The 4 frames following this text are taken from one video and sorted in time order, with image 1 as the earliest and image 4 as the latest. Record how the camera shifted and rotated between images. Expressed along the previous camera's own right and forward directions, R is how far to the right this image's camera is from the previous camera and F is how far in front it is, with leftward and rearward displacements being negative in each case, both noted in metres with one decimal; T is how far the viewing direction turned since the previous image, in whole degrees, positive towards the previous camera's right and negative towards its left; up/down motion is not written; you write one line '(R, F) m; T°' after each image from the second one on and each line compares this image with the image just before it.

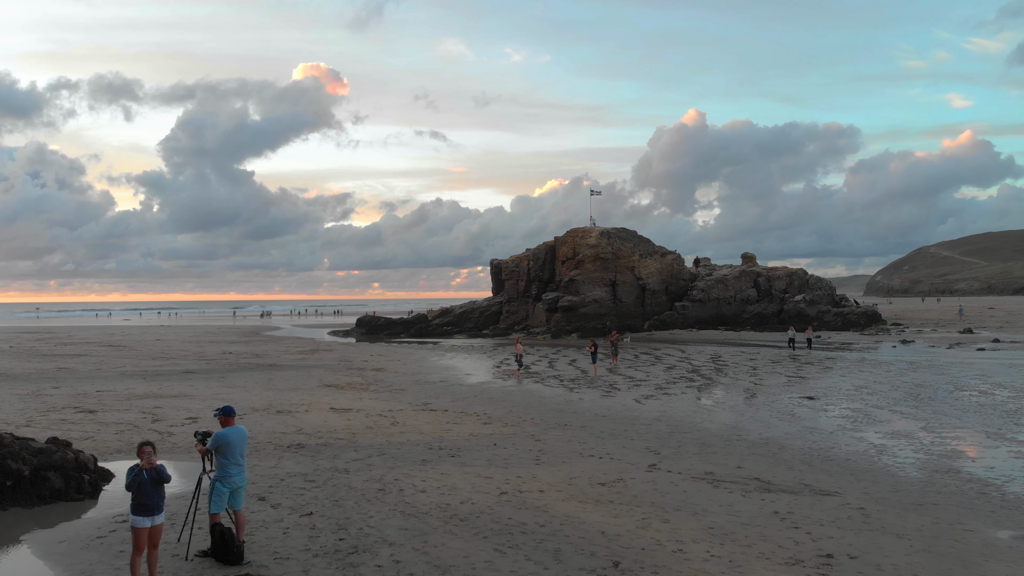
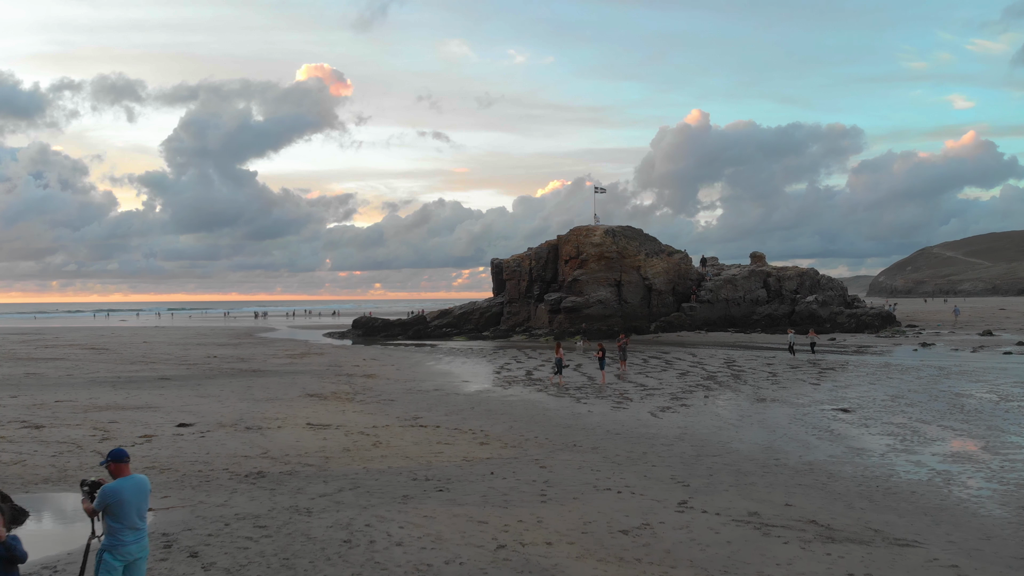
(0.0, +2.0) m; 0°
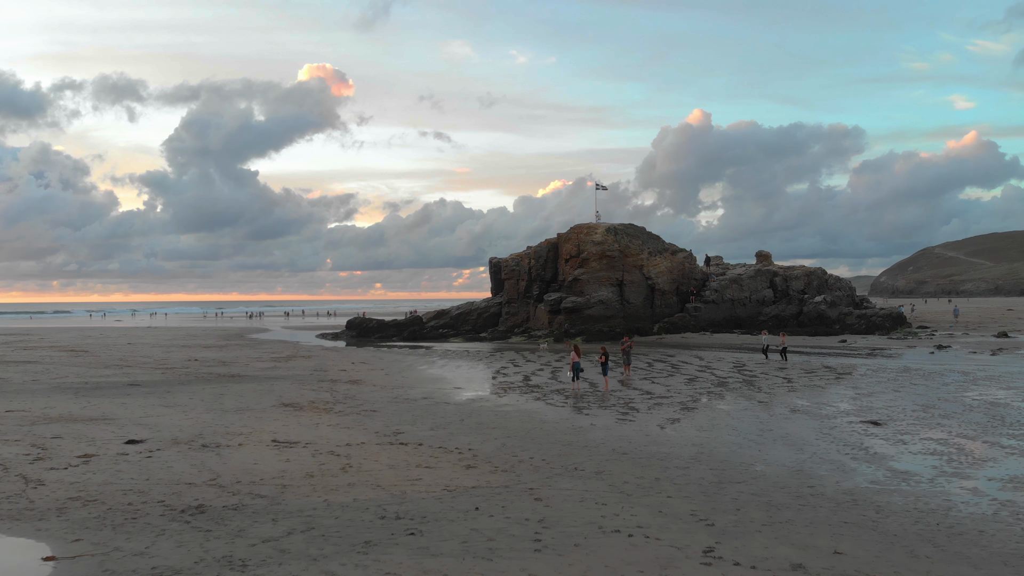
(+0.2, +1.7) m; 0°
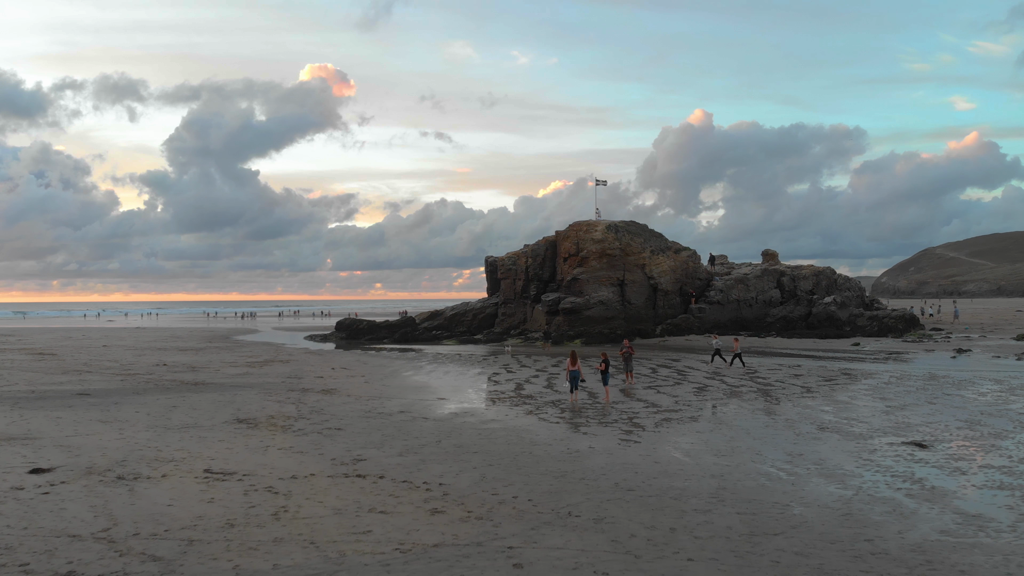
(+0.3, +2.2) m; 0°
